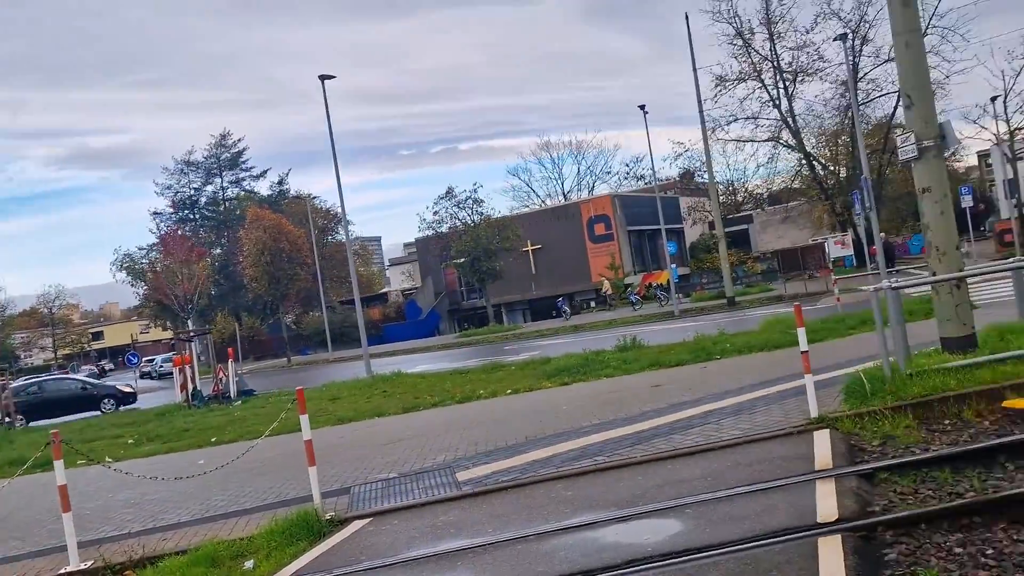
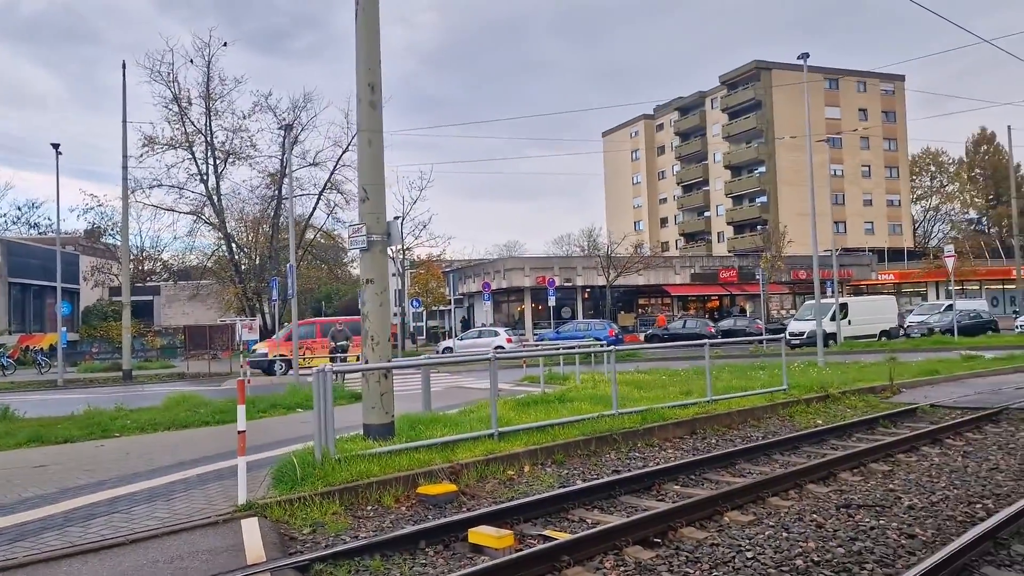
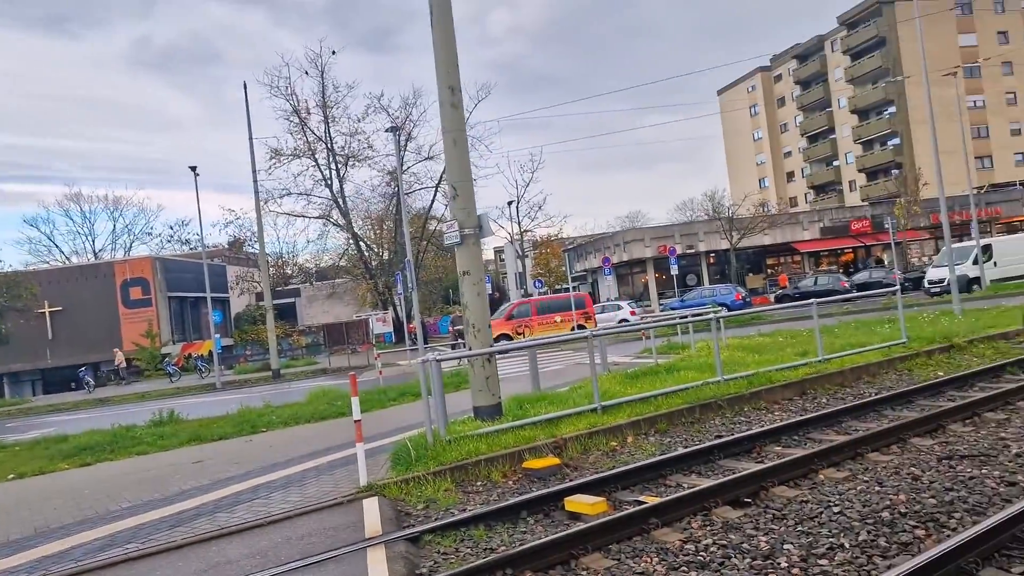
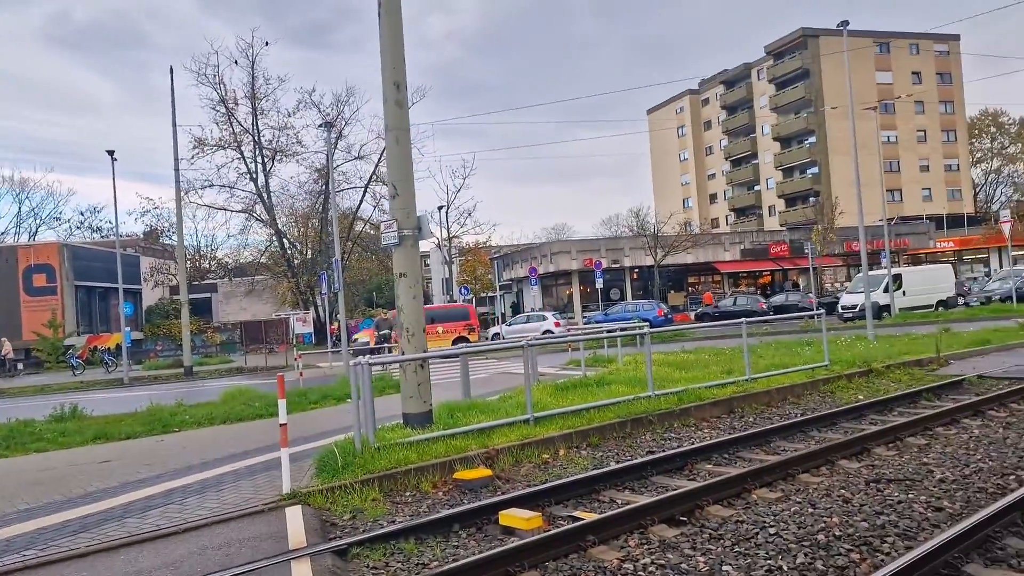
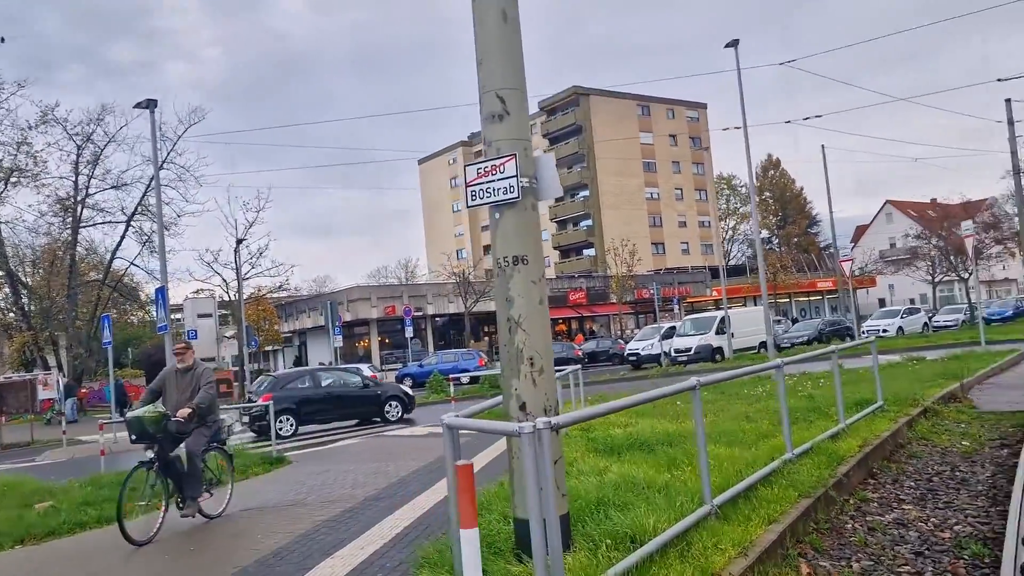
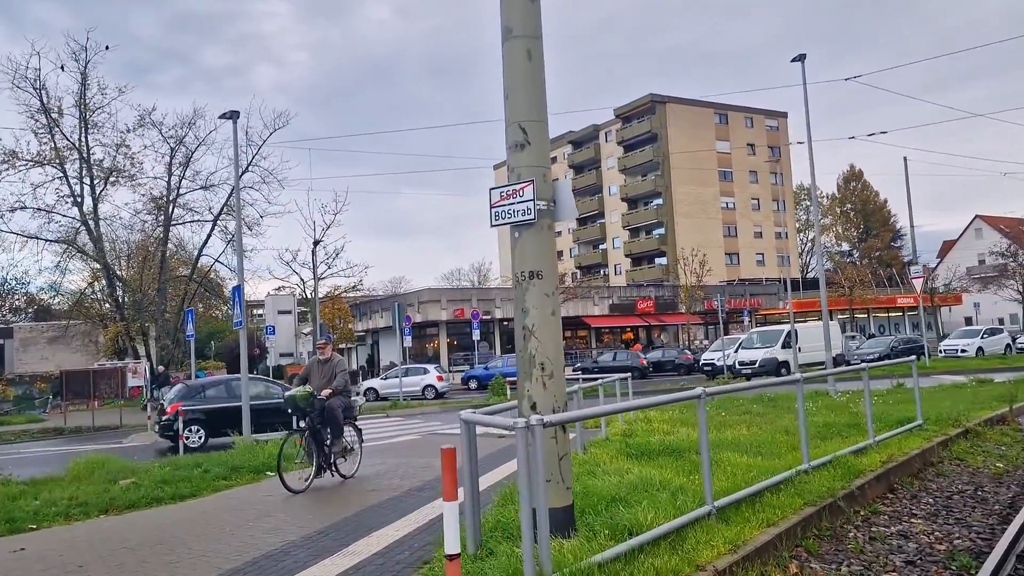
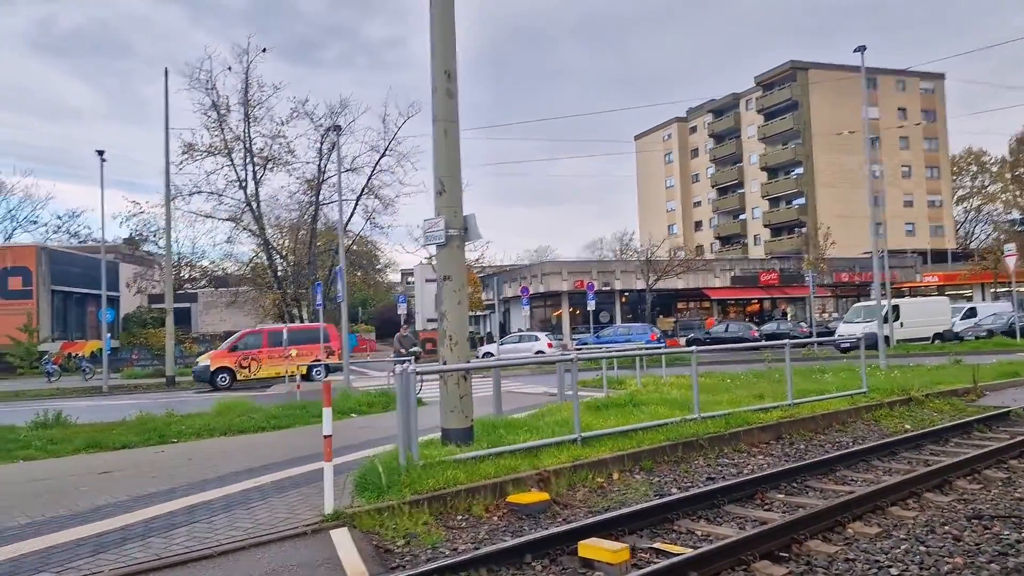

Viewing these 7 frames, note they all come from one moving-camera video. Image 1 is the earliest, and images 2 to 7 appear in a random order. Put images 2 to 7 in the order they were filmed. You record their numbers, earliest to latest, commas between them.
3, 4, 2, 7, 6, 5
